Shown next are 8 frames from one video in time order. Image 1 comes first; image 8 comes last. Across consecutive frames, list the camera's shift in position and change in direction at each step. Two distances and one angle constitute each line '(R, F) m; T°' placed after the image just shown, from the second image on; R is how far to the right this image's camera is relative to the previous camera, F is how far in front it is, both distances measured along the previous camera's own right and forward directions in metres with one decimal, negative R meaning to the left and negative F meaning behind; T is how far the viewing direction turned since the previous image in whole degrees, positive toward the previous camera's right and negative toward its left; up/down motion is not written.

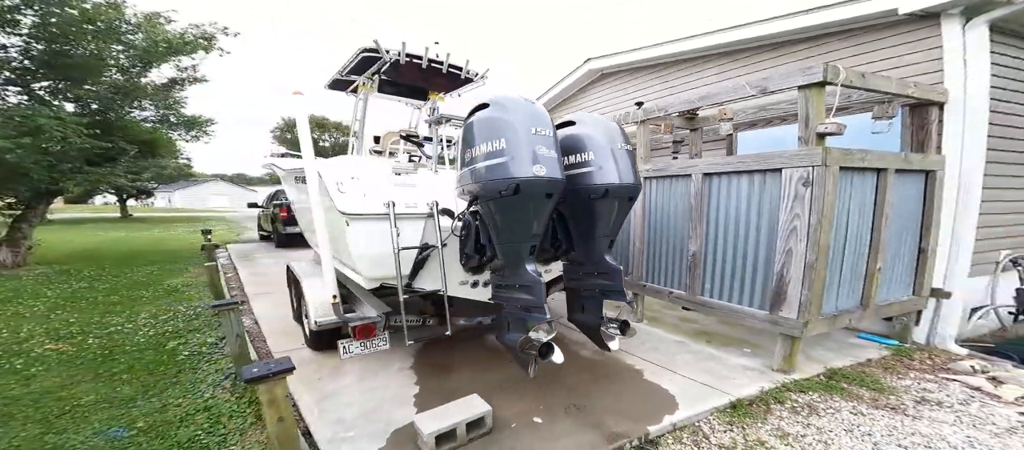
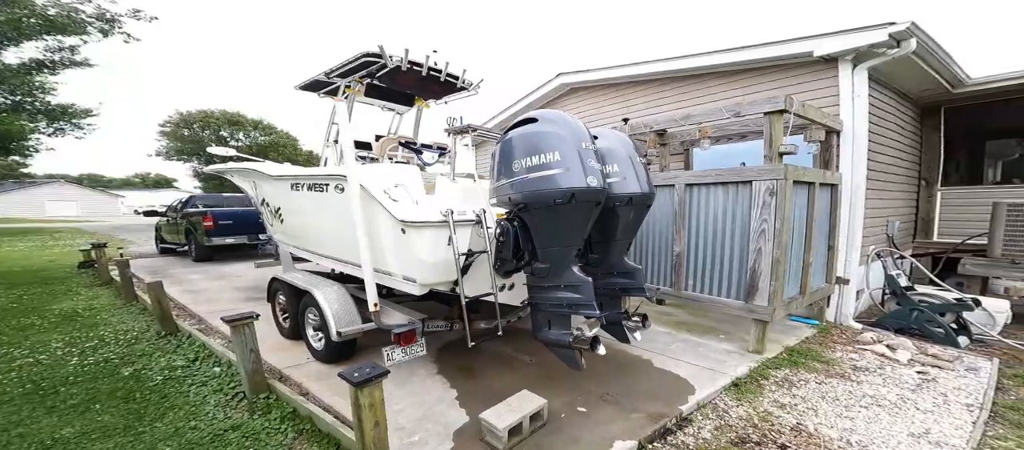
(-0.7, -0.1) m; +11°
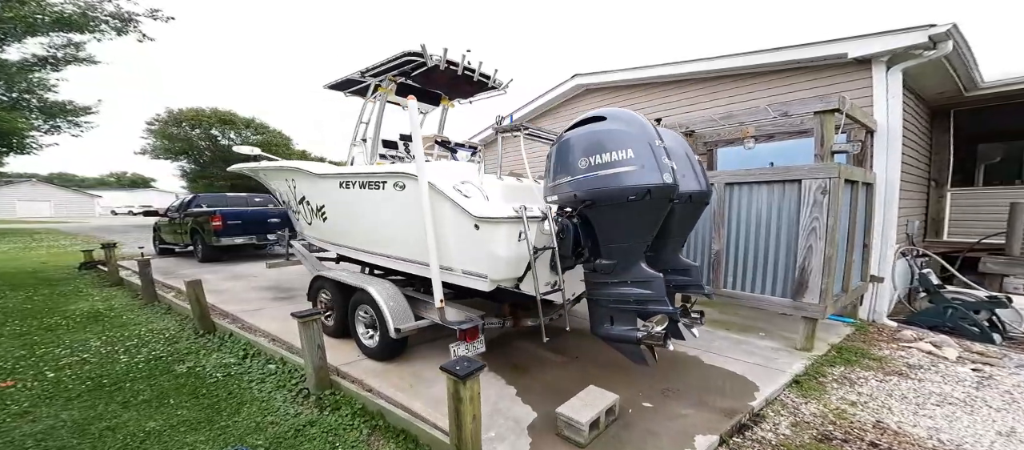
(-0.4, 0.0) m; 0°
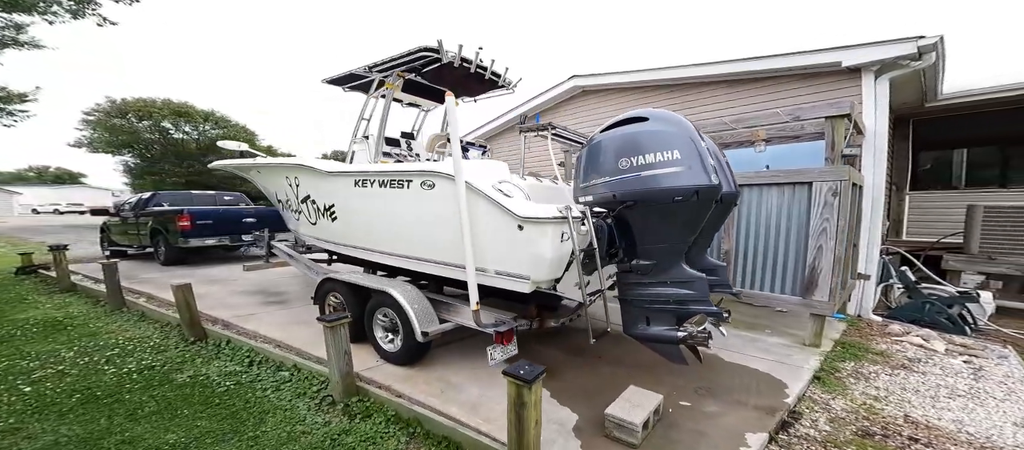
(-0.4, +0.1) m; +4°
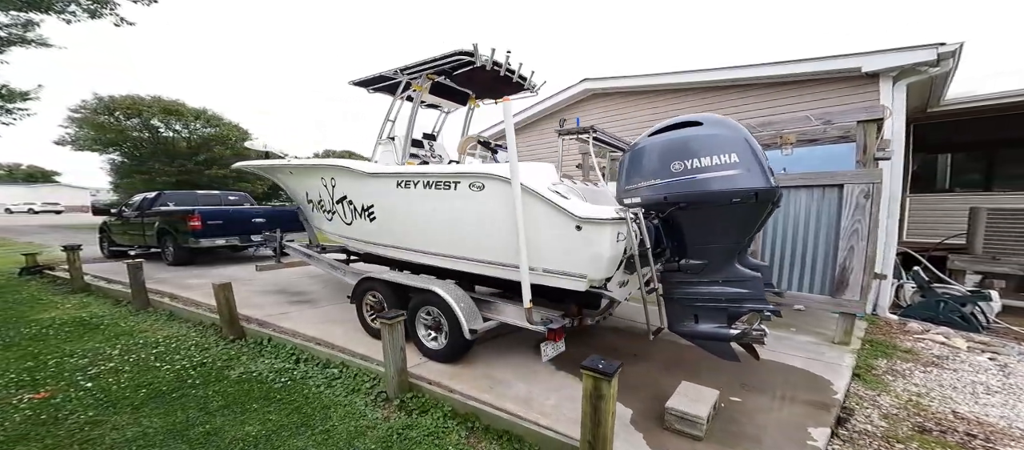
(-0.4, -0.1) m; 0°
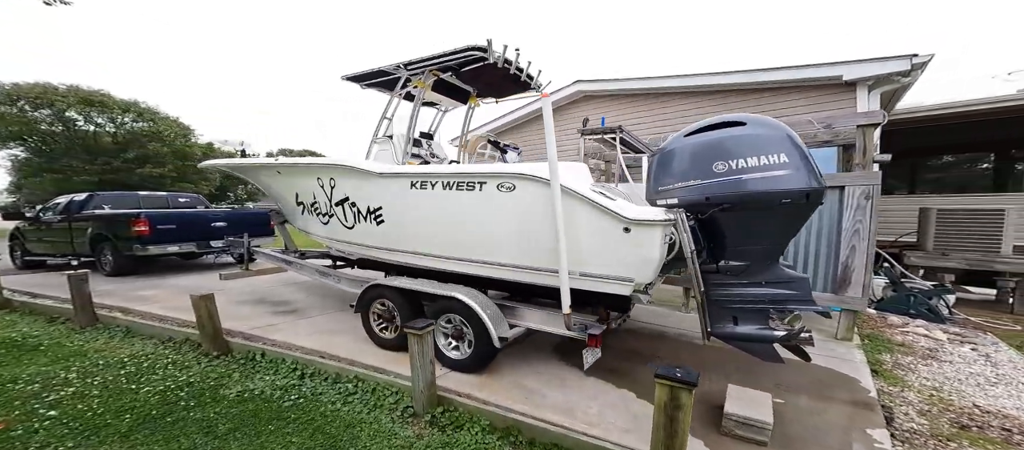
(-0.5, +0.1) m; +5°
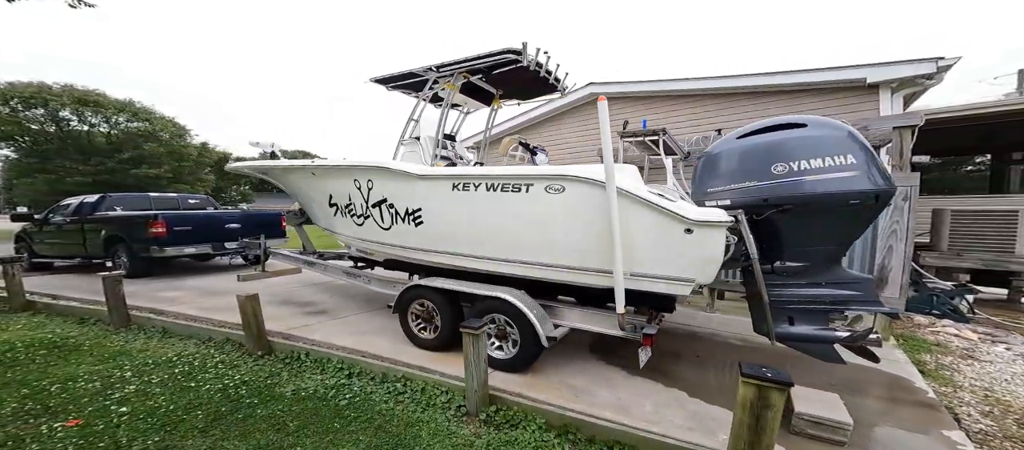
(-0.3, 0.0) m; 0°
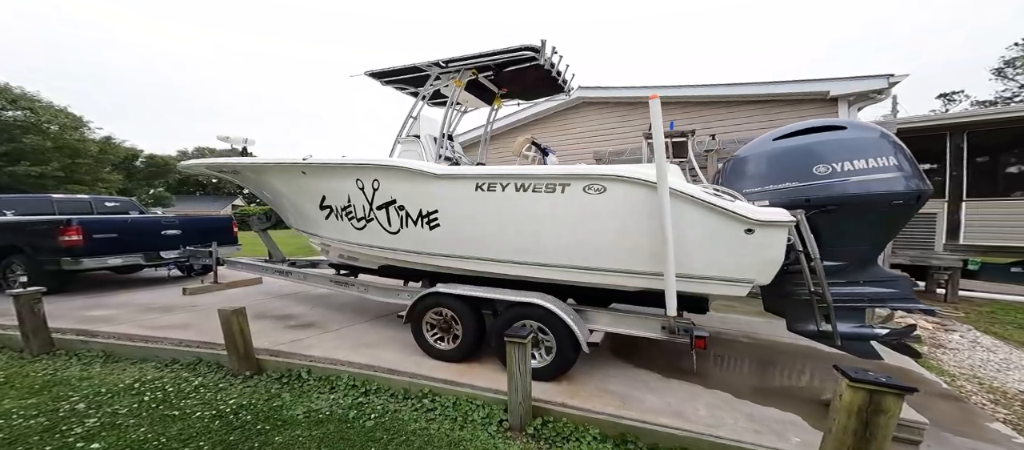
(-0.6, +0.2) m; +7°
